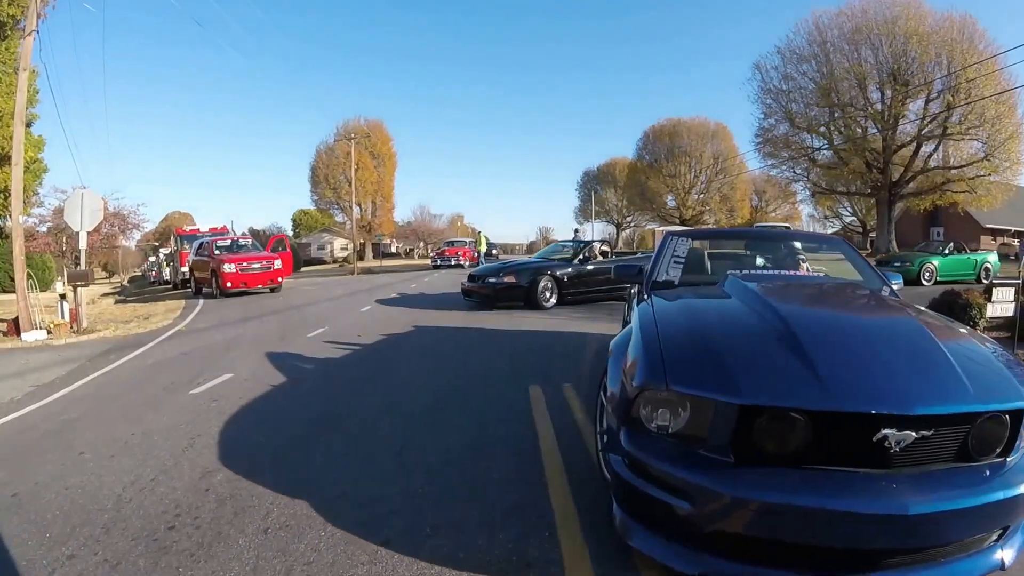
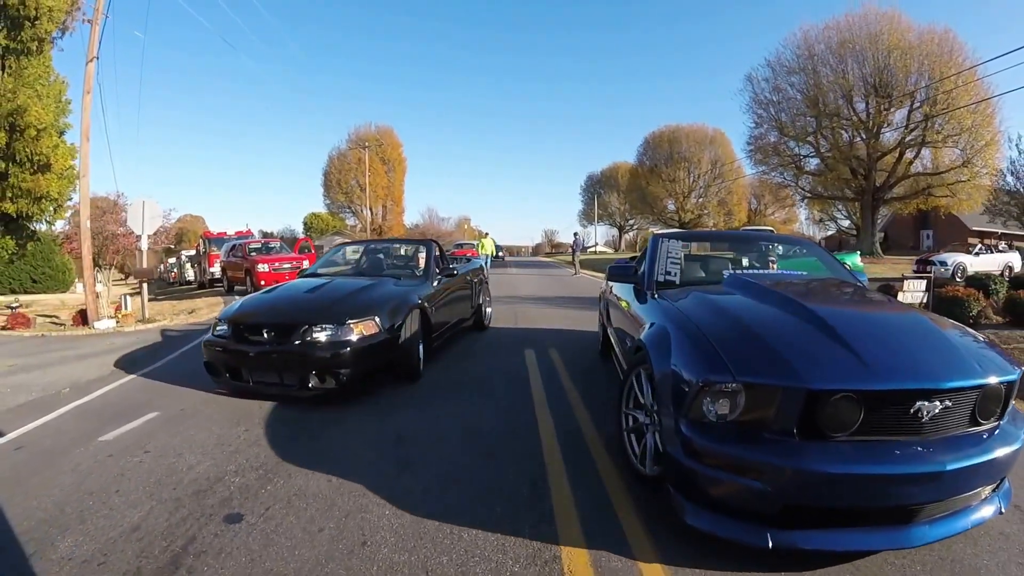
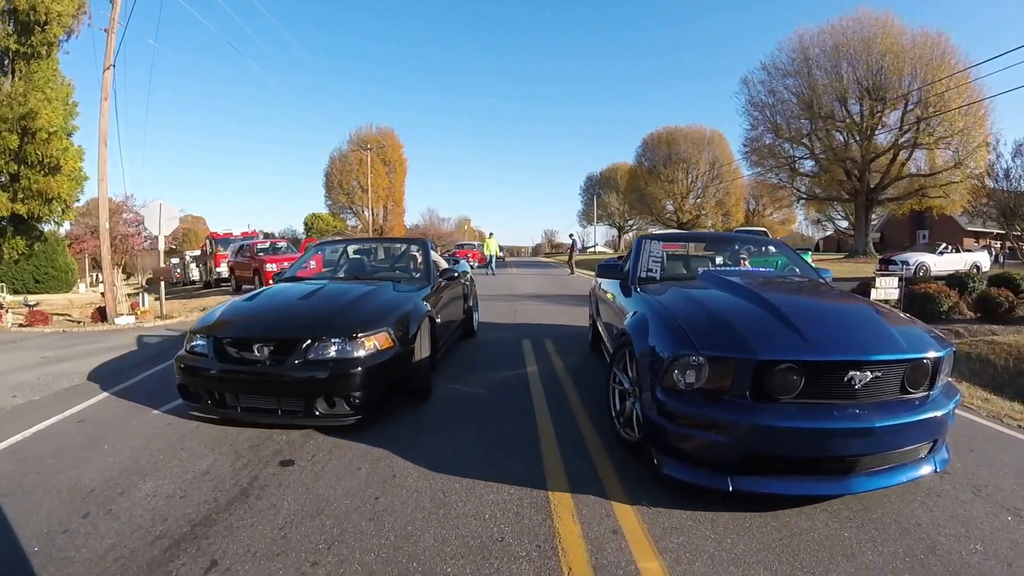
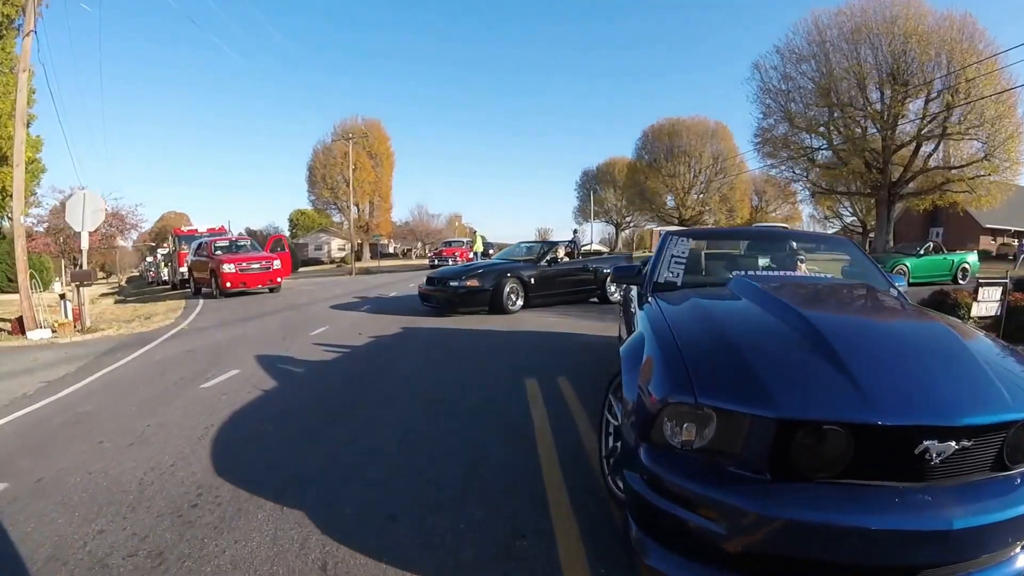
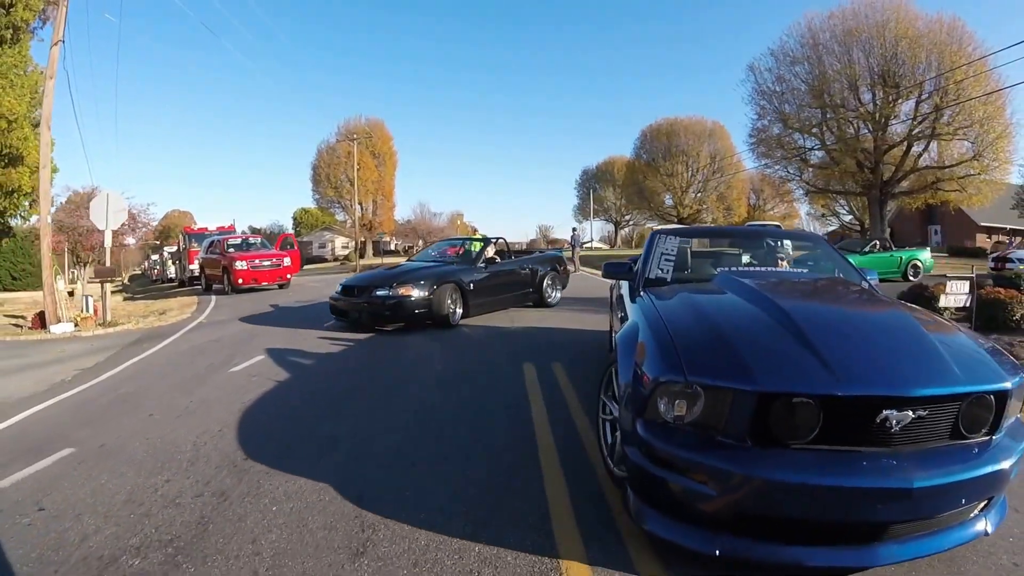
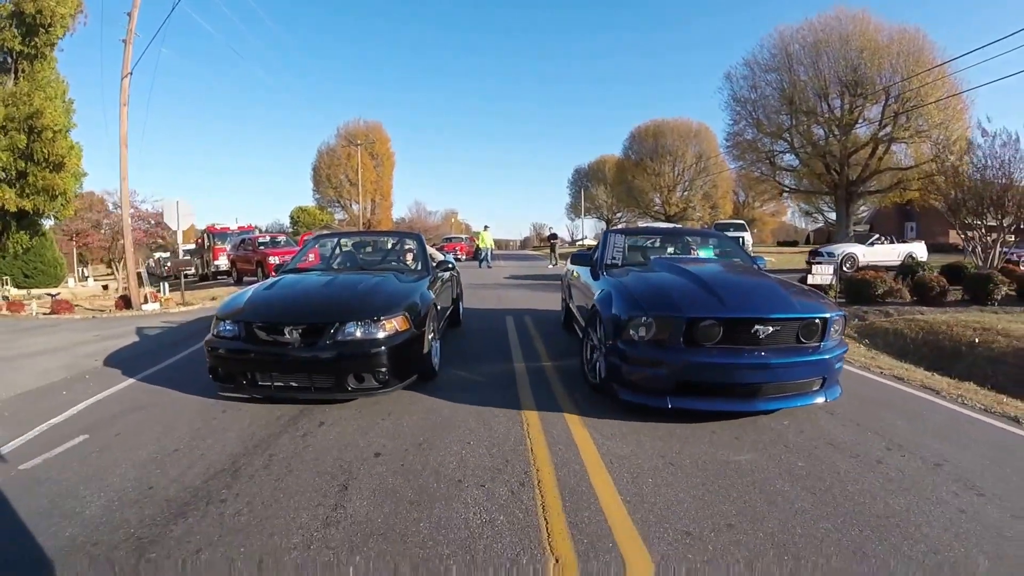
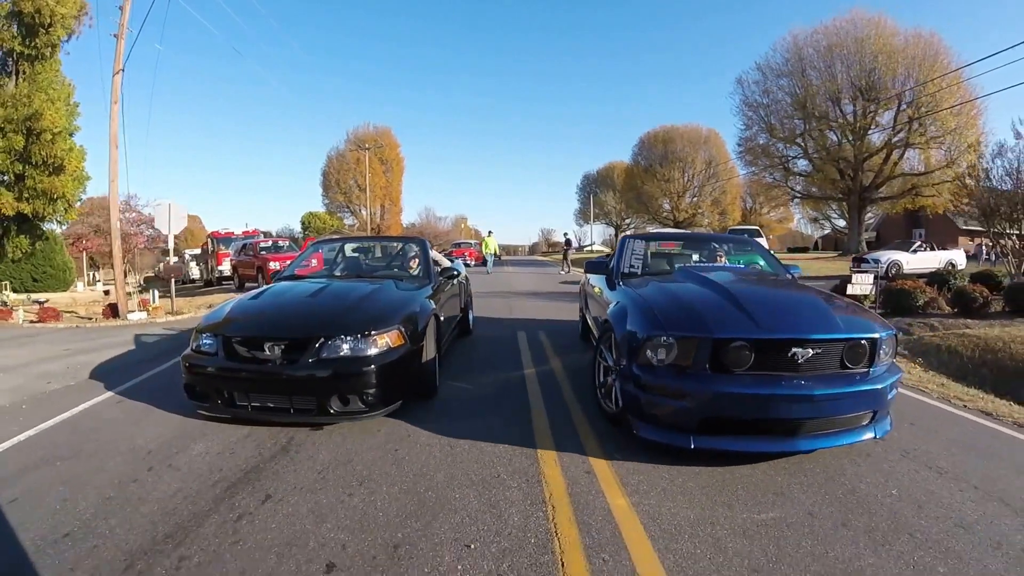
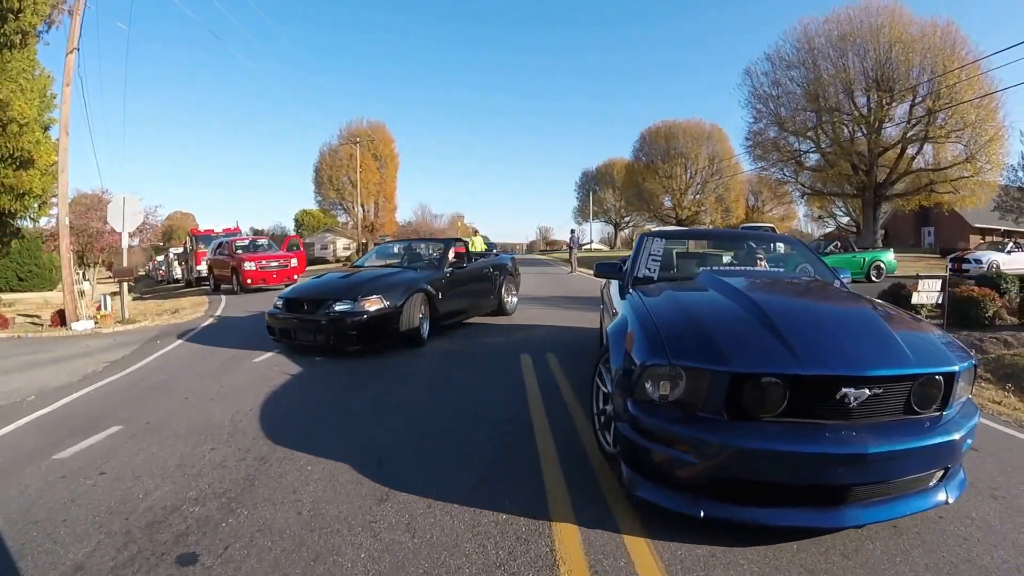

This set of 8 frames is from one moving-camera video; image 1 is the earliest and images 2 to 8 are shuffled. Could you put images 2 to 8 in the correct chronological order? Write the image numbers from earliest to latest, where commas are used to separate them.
4, 5, 8, 2, 3, 7, 6
